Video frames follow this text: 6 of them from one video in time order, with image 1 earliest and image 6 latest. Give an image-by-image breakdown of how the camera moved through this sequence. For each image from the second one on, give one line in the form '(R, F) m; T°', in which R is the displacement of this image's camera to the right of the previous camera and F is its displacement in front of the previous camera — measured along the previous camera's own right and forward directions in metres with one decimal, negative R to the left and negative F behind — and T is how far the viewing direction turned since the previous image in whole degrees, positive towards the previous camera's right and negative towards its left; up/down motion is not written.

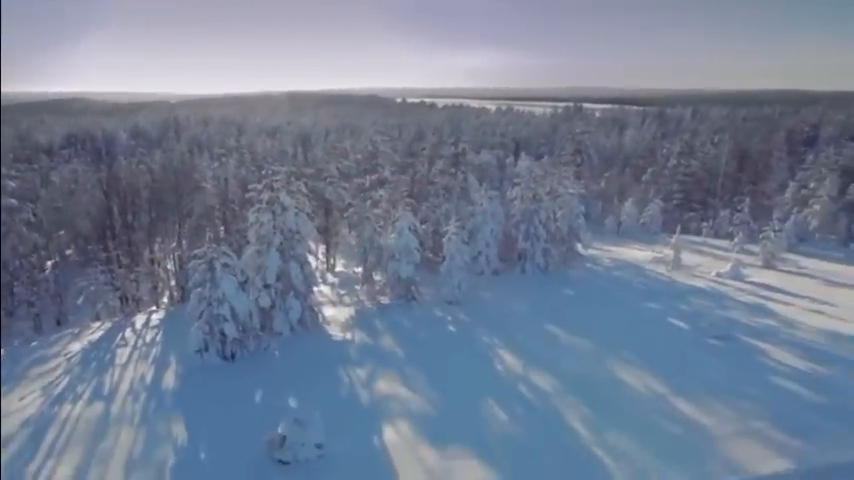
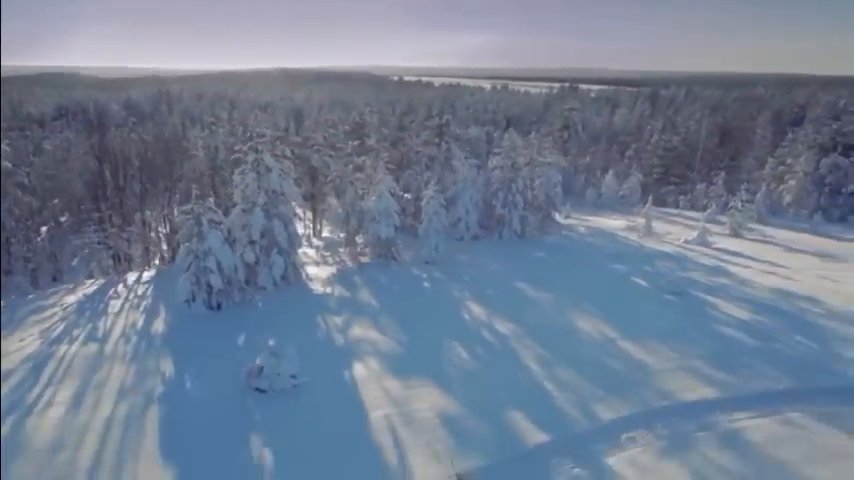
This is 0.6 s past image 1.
(+1.0, -1.9) m; 0°
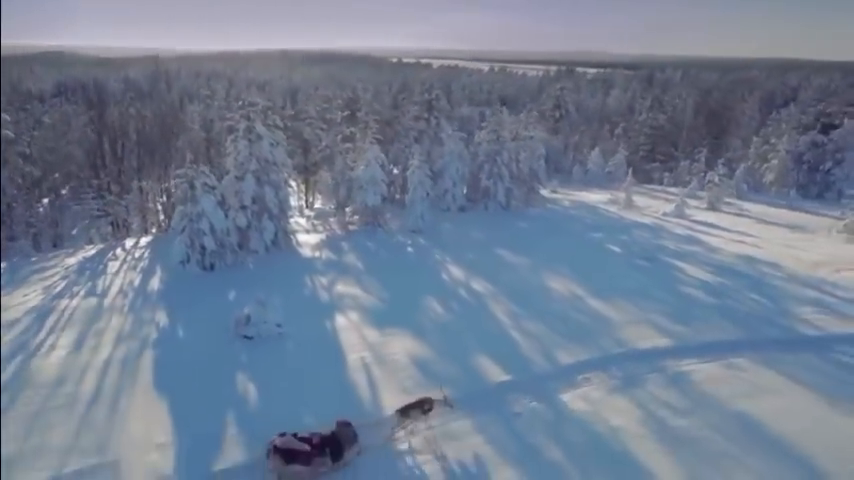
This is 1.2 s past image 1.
(+0.8, -1.6) m; 0°
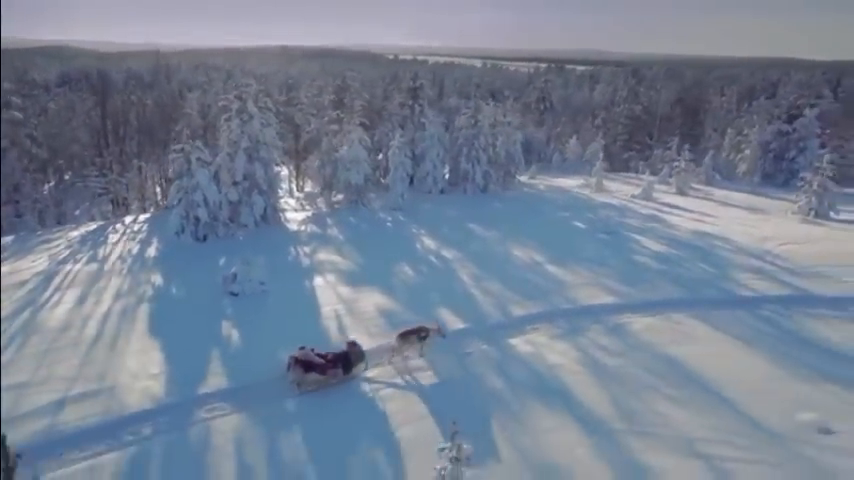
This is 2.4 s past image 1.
(+1.0, -2.4) m; 0°
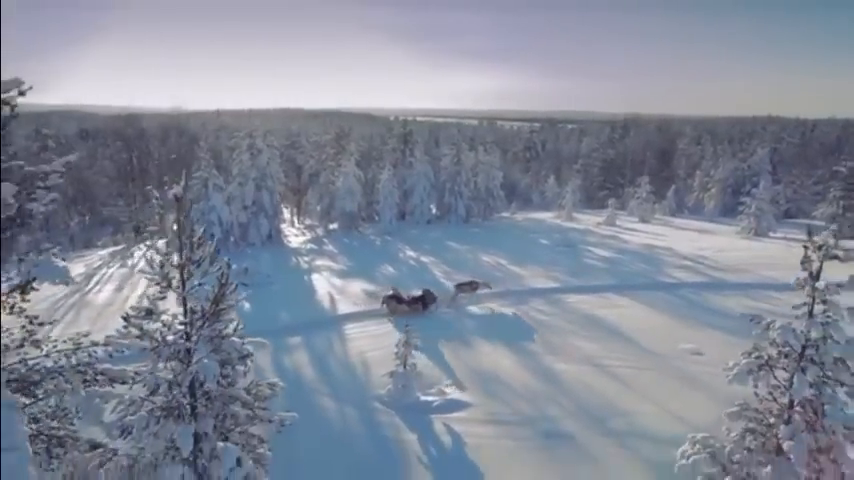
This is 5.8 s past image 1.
(+1.2, -5.3) m; 0°
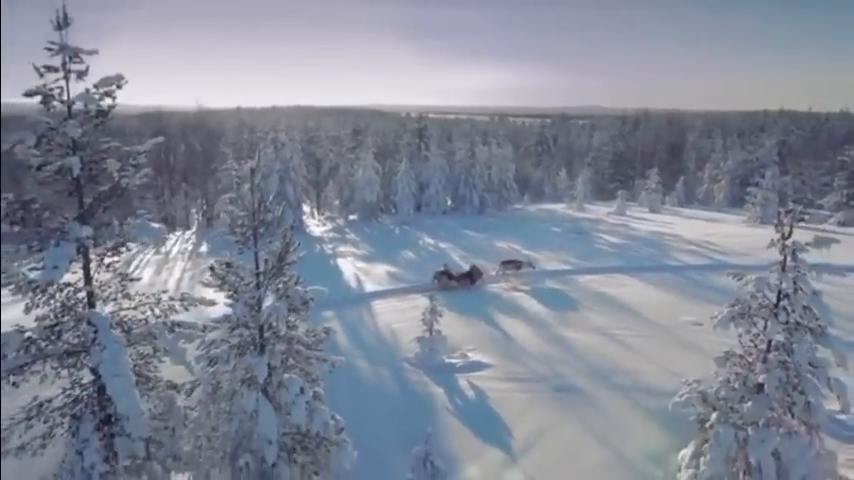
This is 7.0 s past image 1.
(-0.3, -1.9) m; -1°
